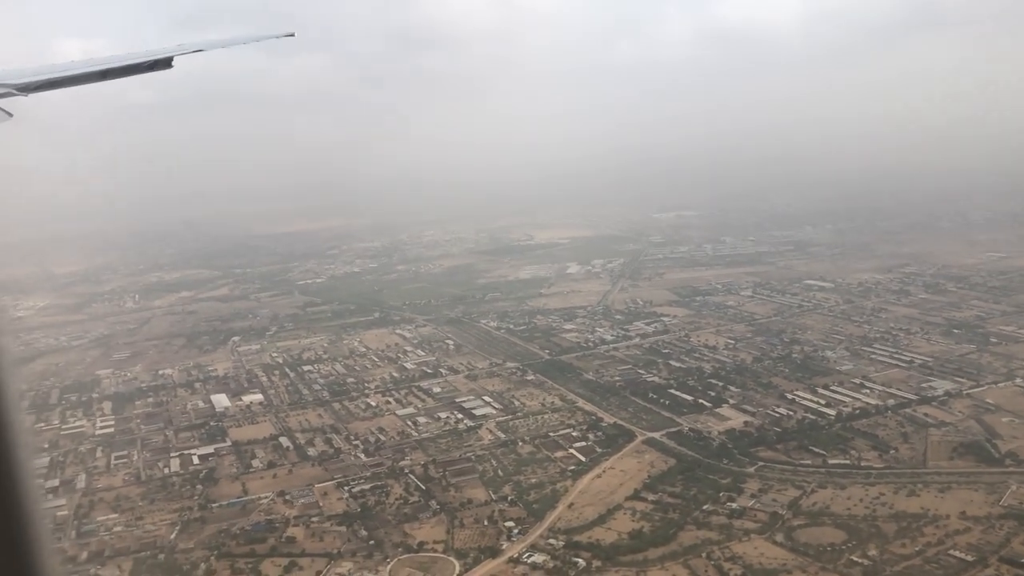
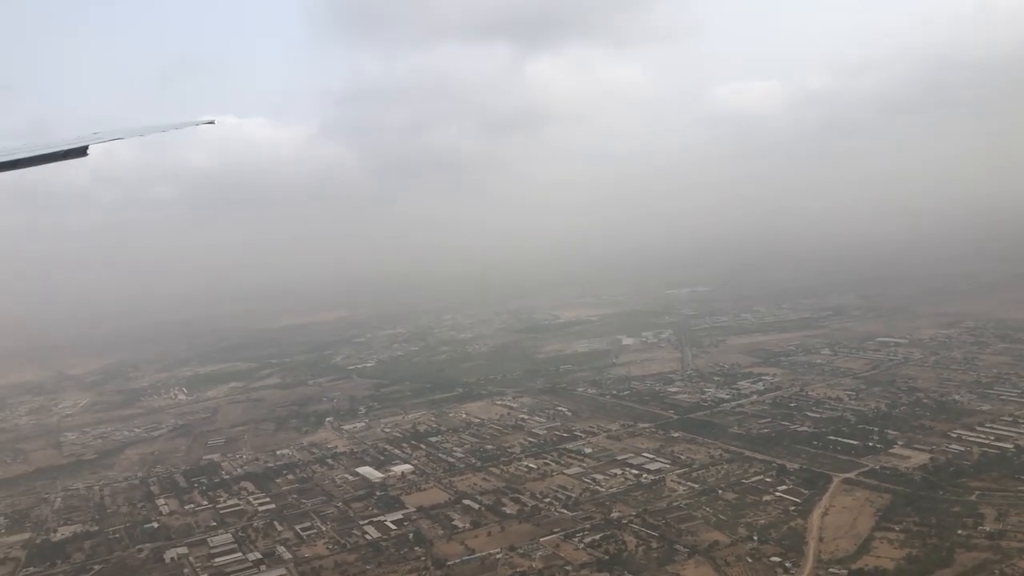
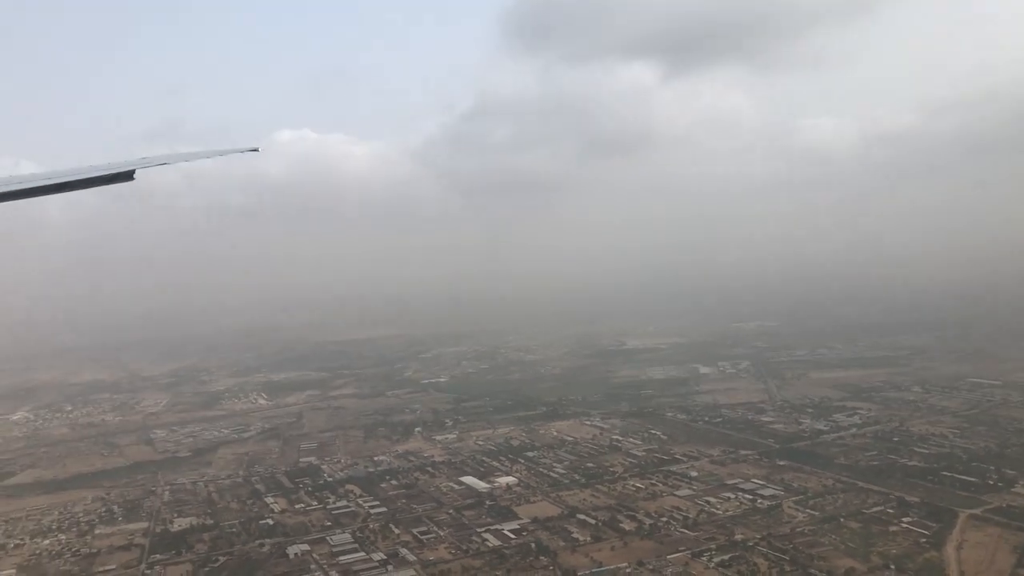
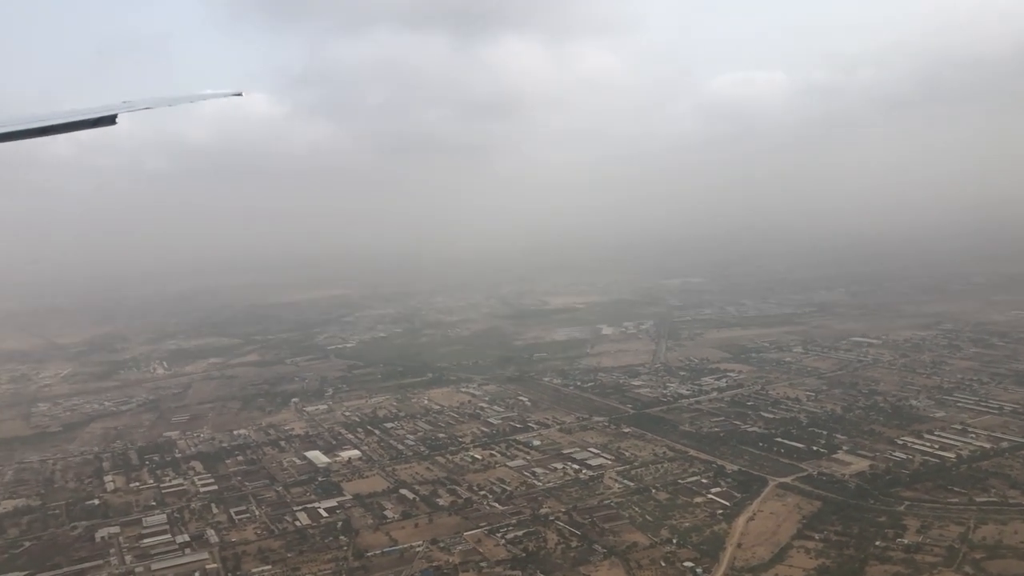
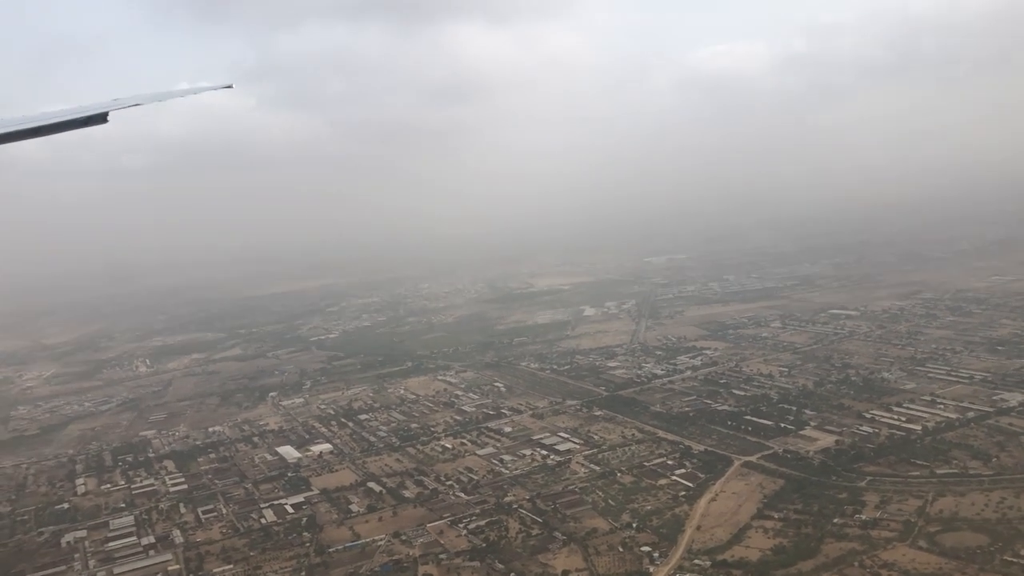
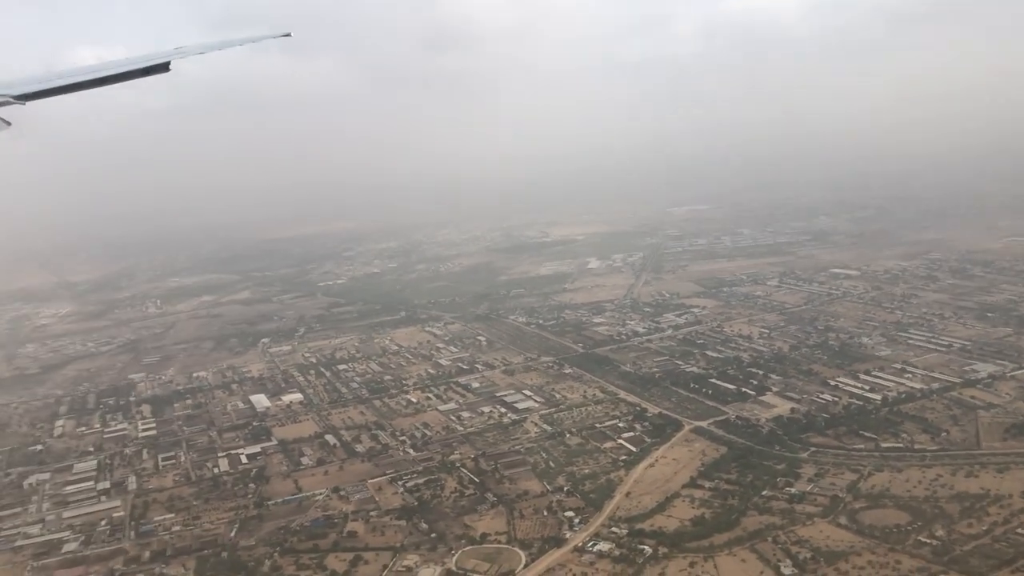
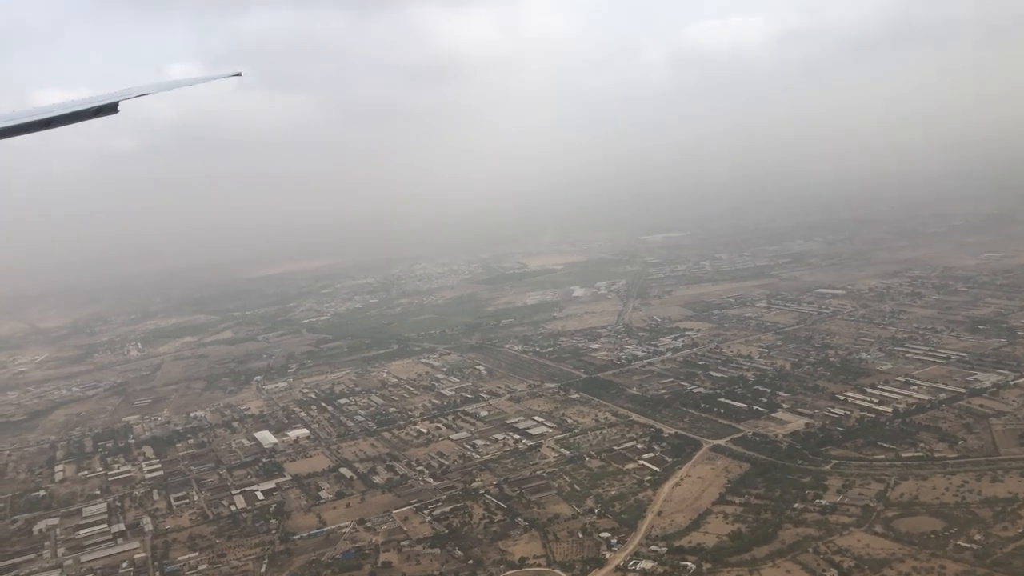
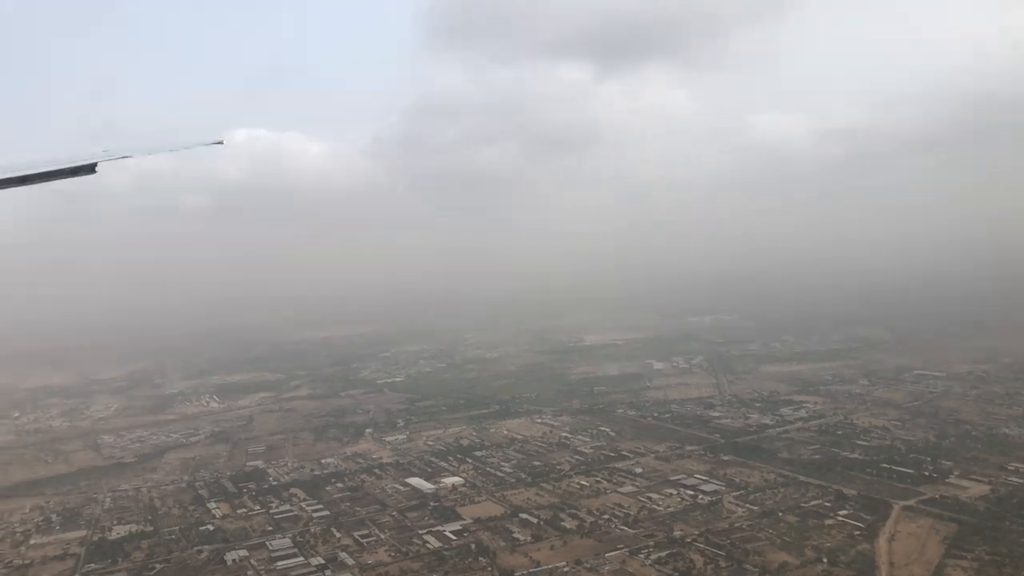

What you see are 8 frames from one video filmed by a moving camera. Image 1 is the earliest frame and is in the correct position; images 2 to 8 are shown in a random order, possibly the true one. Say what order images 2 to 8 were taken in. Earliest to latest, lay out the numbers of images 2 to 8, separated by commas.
6, 7, 5, 4, 2, 8, 3
